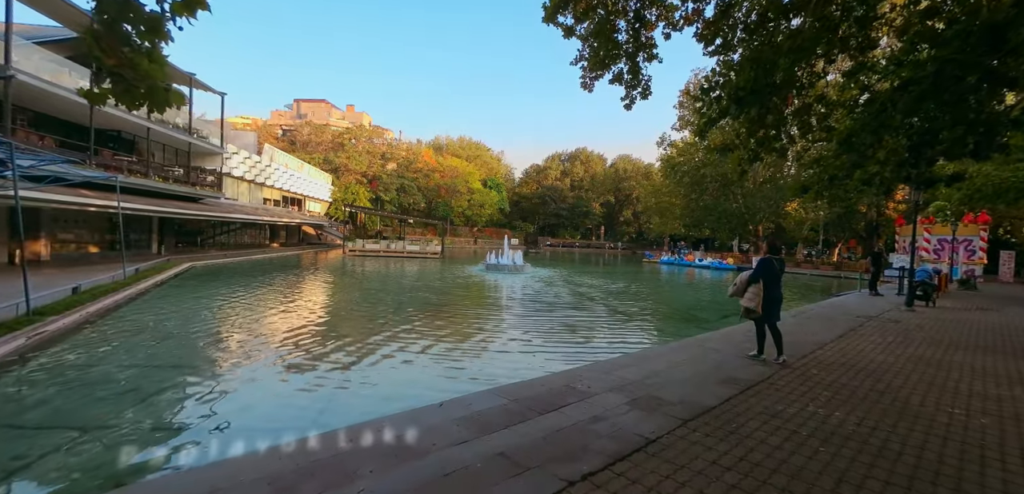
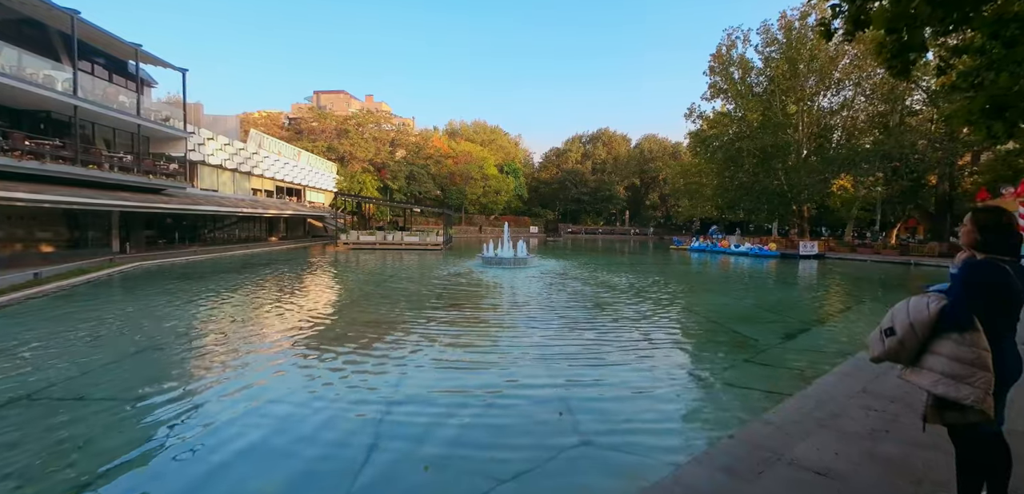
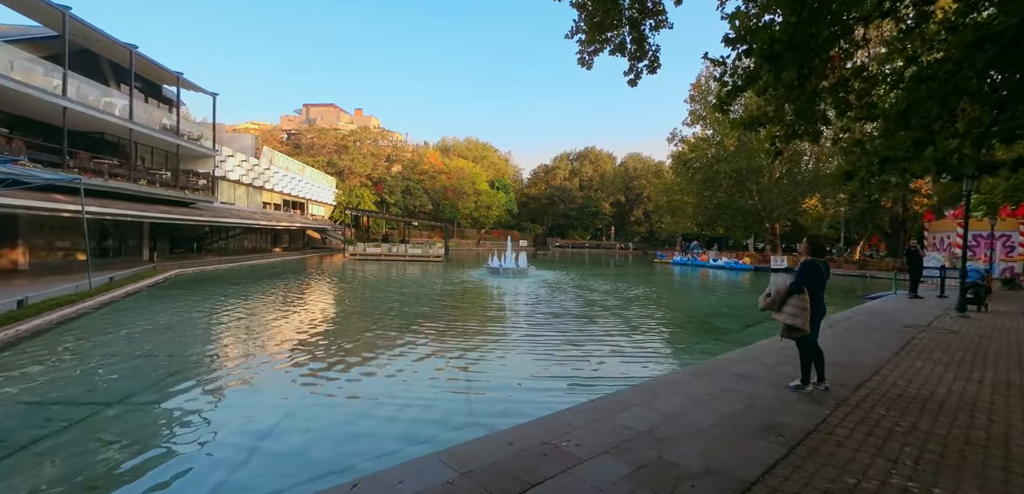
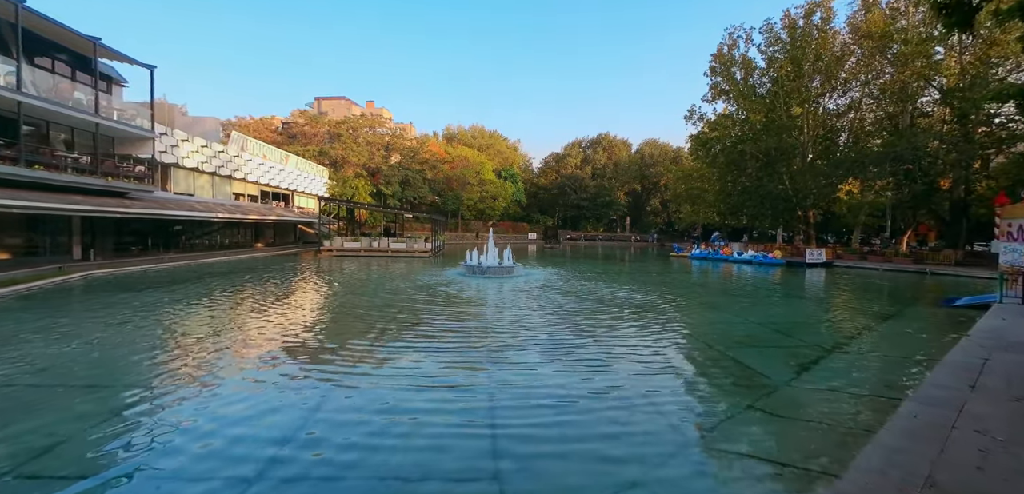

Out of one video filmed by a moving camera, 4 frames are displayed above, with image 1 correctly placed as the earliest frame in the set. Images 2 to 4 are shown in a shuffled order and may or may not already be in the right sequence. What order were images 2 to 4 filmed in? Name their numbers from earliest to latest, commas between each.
3, 2, 4
